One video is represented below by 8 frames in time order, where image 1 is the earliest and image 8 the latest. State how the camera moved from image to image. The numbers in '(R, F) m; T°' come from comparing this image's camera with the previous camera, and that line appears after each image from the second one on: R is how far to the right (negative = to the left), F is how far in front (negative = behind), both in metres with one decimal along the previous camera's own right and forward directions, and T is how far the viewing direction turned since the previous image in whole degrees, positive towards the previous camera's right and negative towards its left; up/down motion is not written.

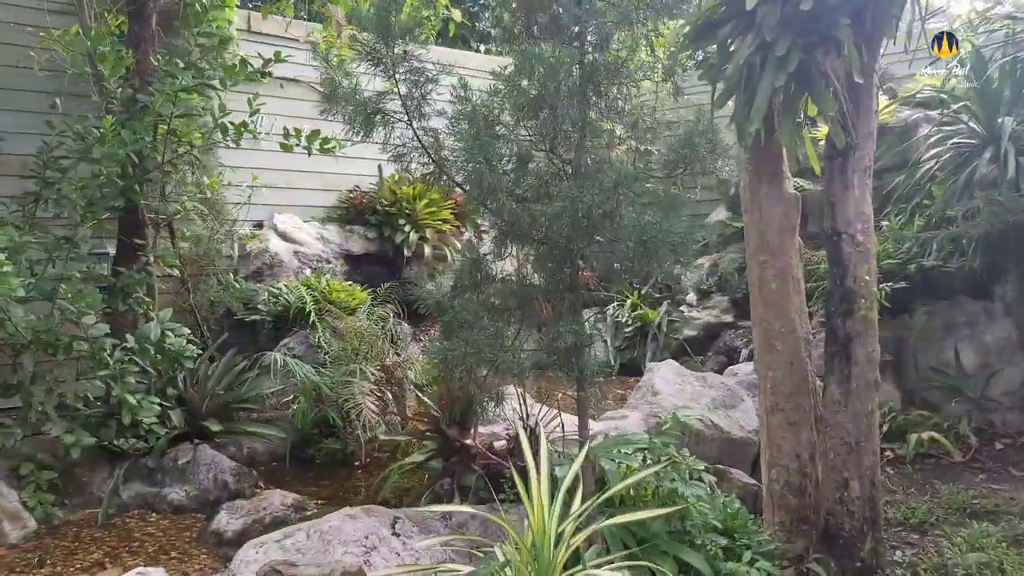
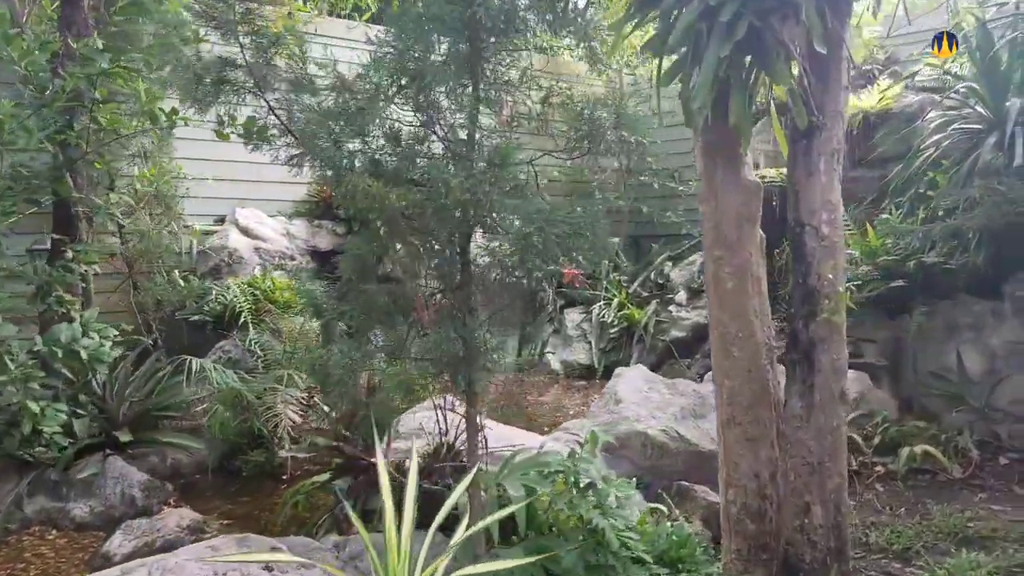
(+0.4, +0.3) m; -2°
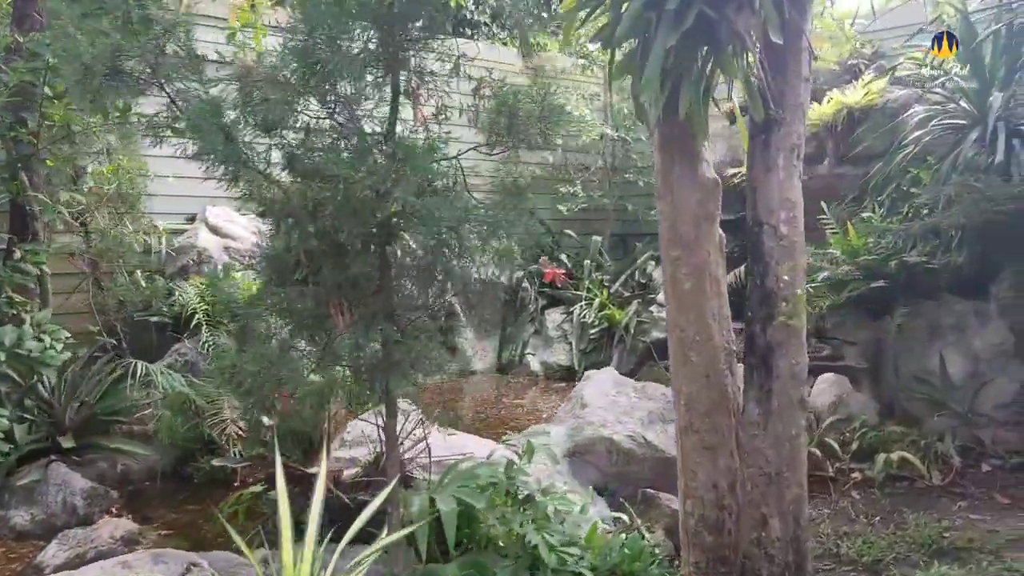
(+0.2, +0.1) m; 0°
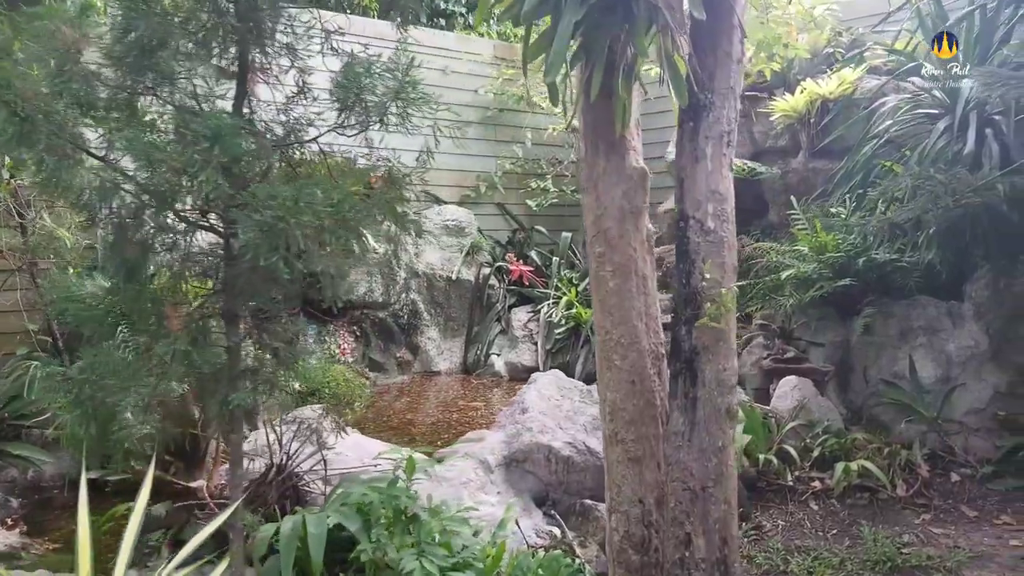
(+0.3, +0.2) m; -1°
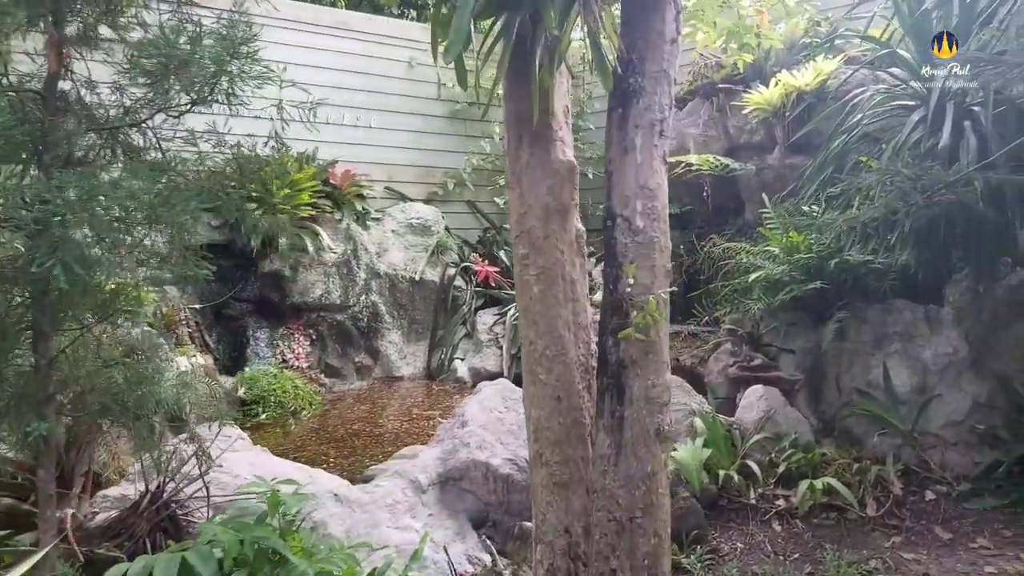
(+0.2, +0.2) m; 0°
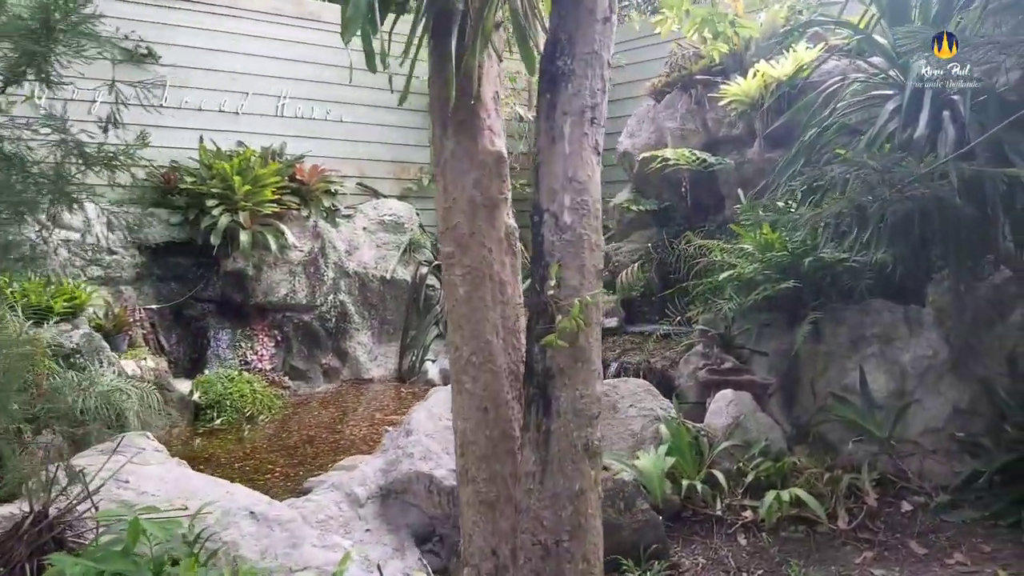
(+0.2, +0.2) m; 0°
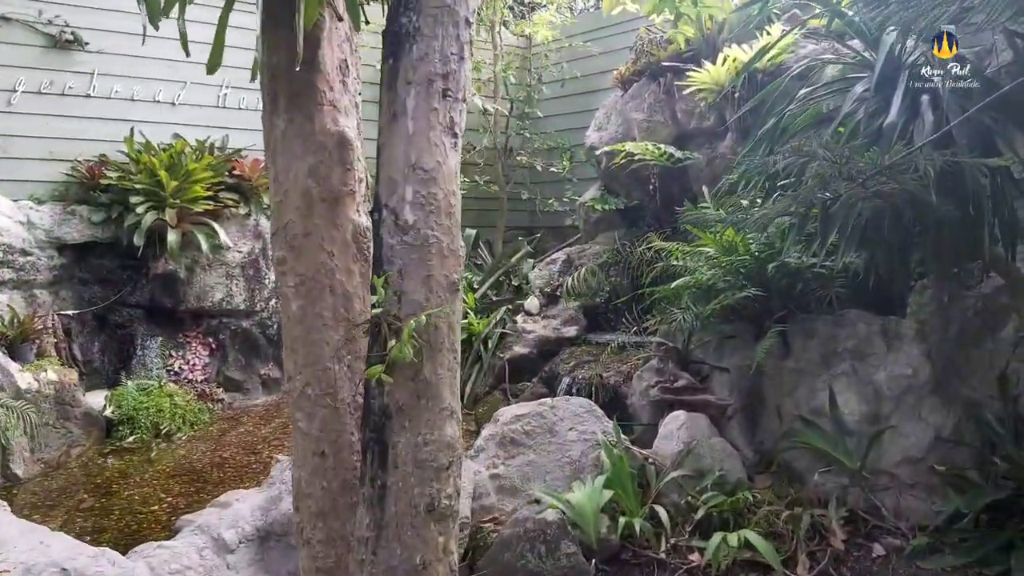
(+0.3, +0.4) m; -1°
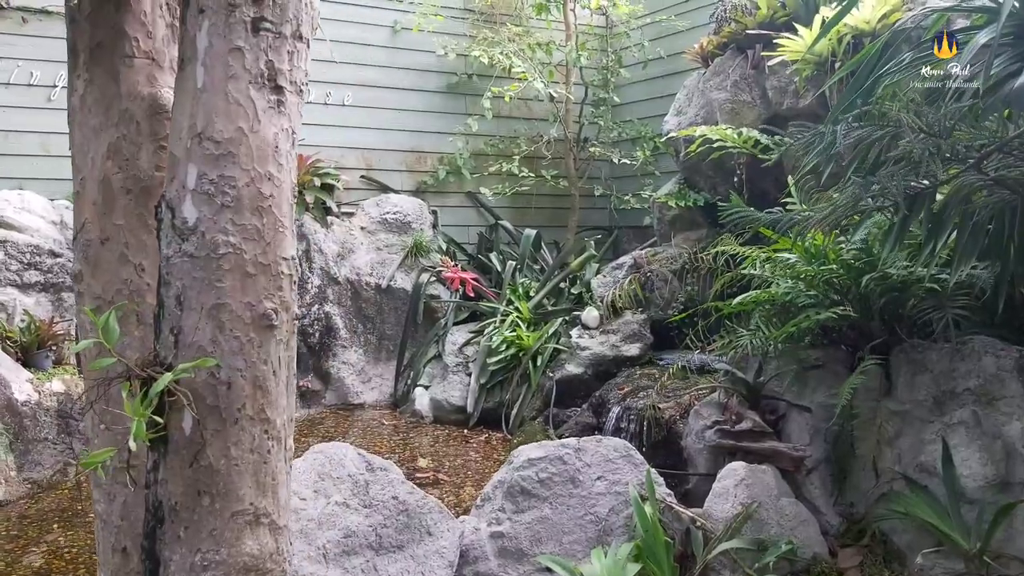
(+0.3, +0.6) m; -9°
